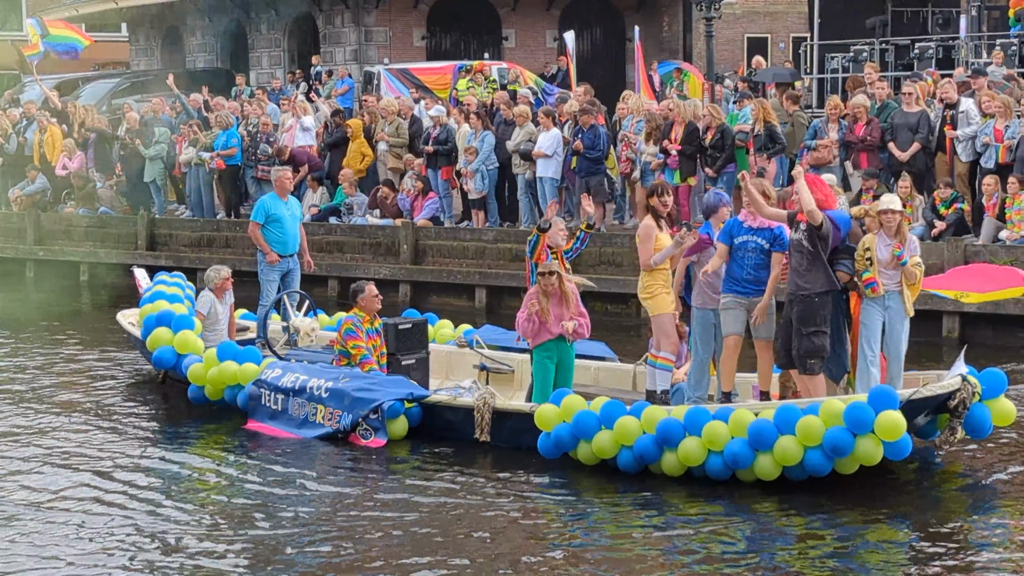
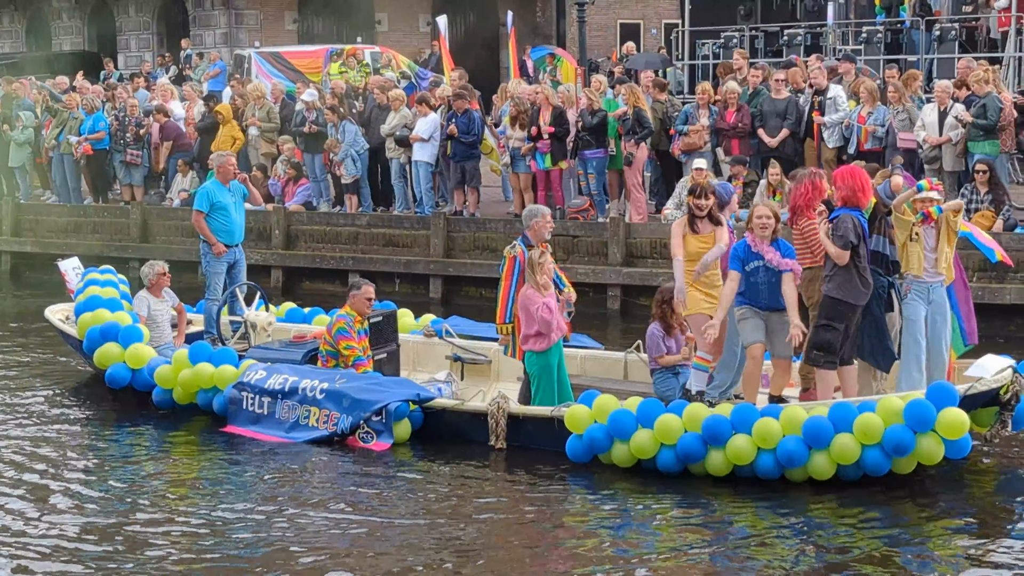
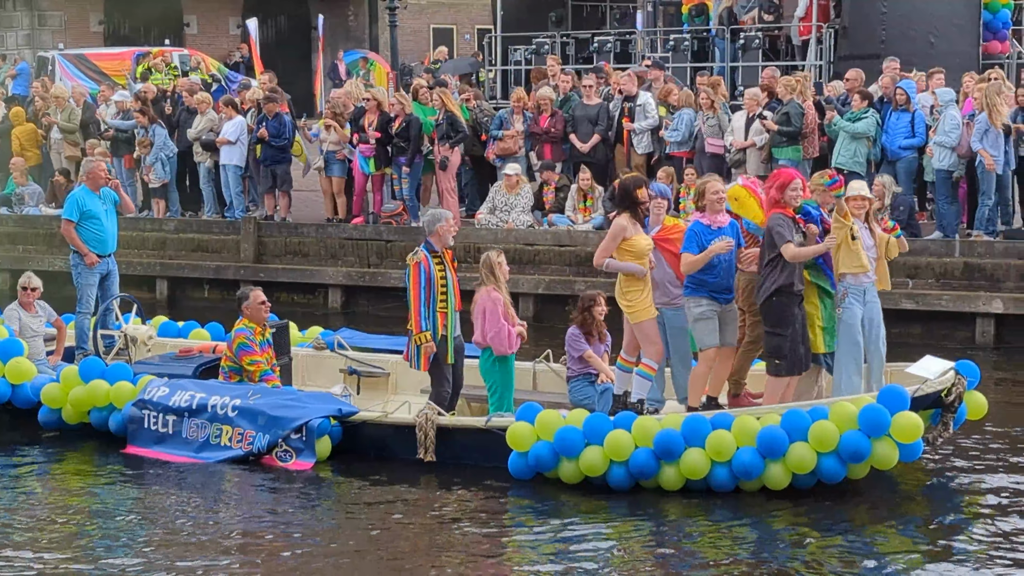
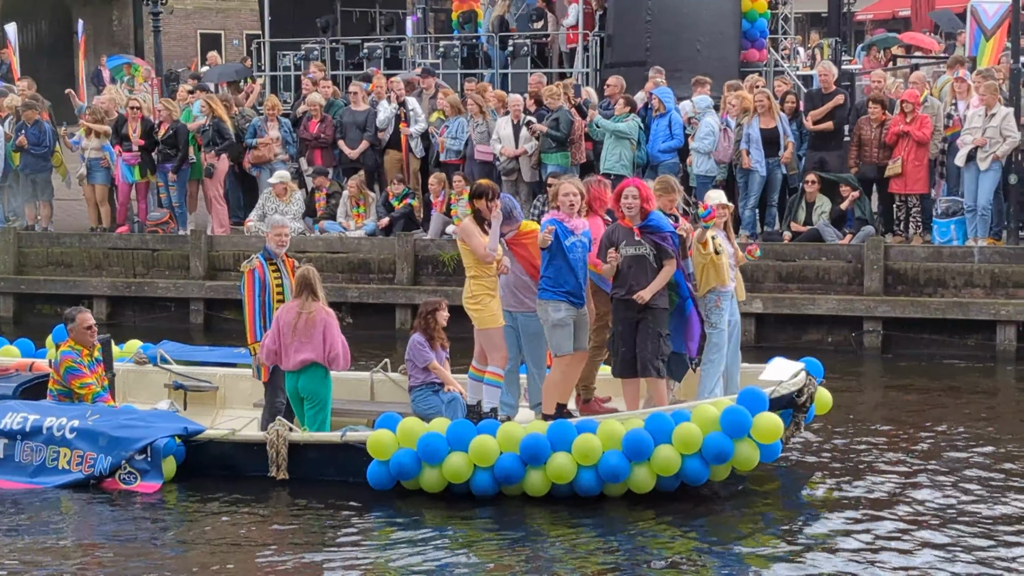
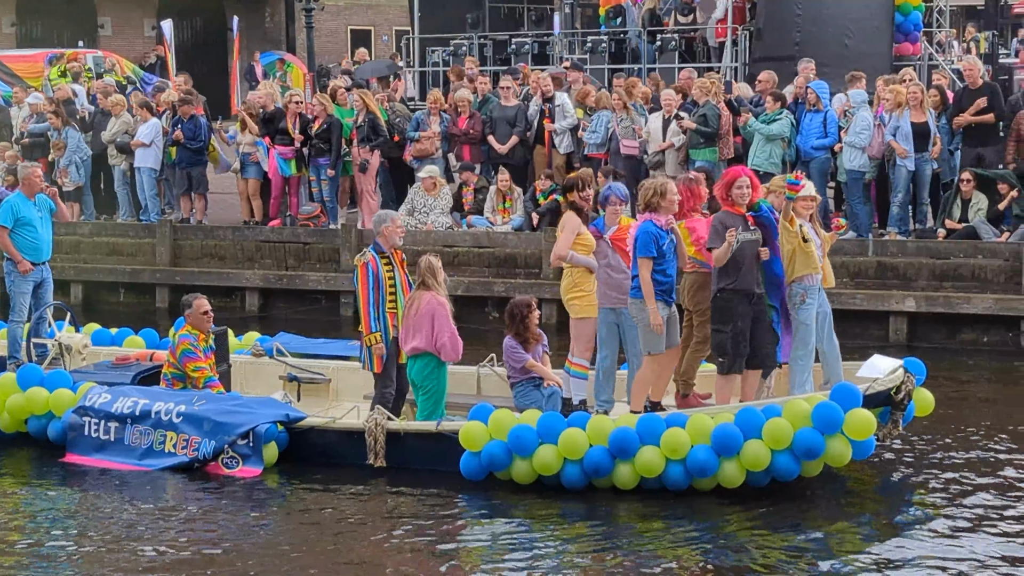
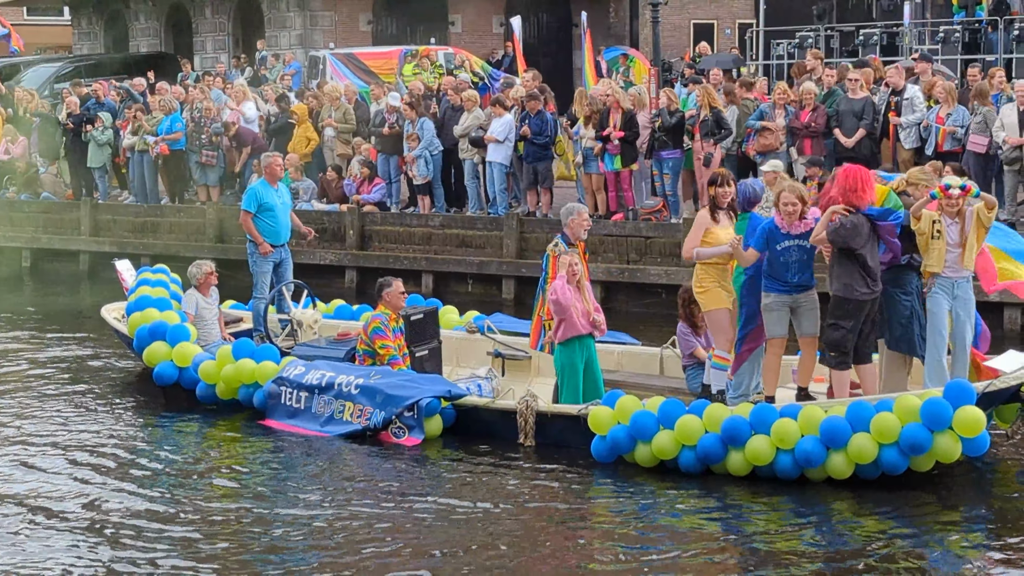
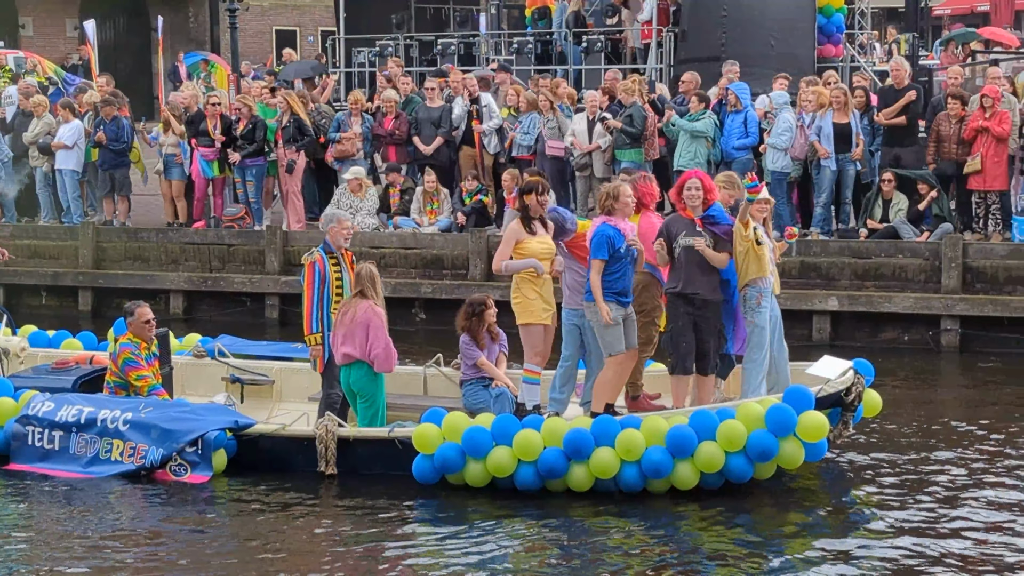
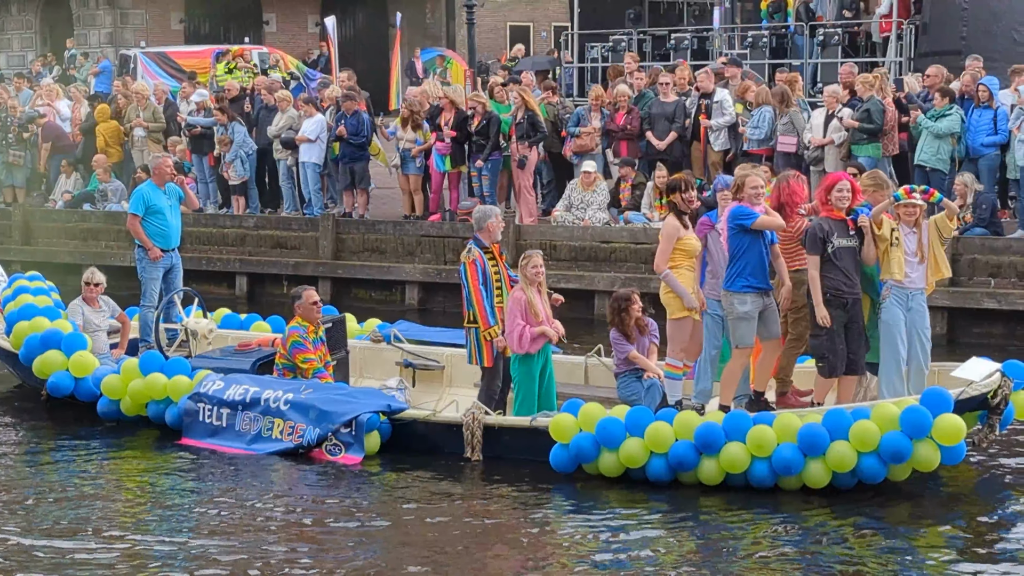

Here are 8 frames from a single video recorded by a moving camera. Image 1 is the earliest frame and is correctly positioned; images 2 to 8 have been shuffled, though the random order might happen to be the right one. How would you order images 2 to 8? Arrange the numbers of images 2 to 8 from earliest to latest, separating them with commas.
6, 2, 8, 3, 5, 7, 4
